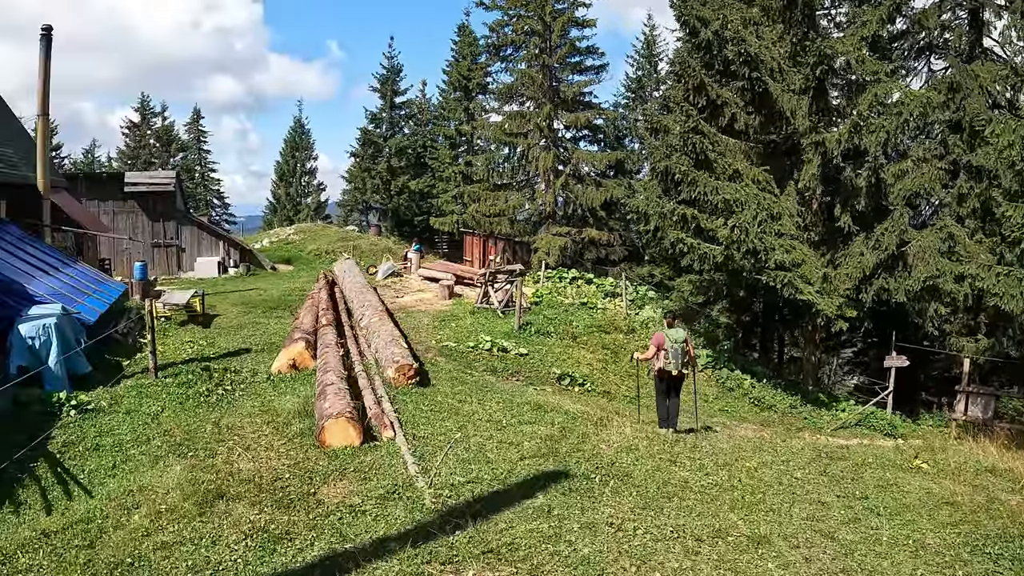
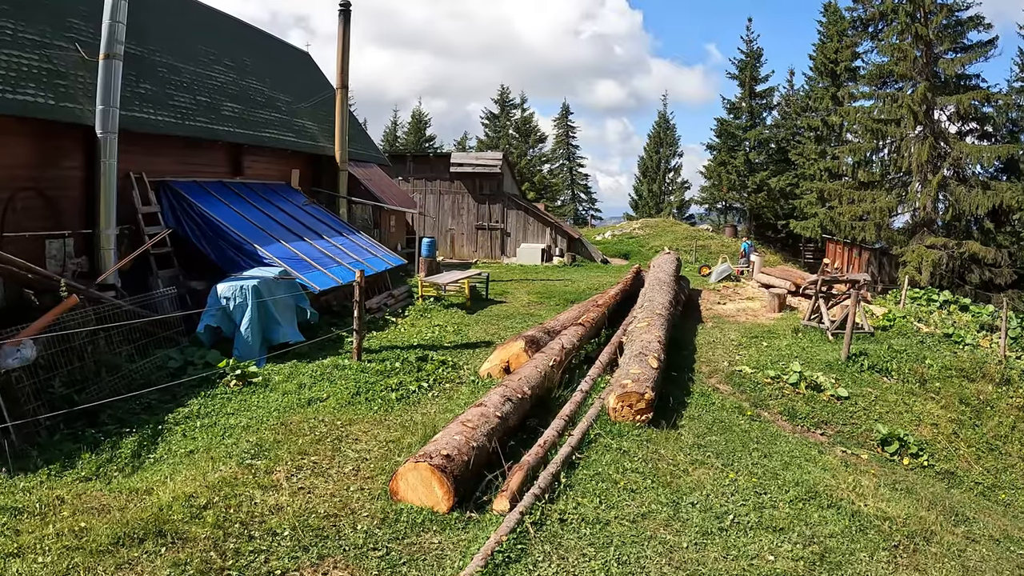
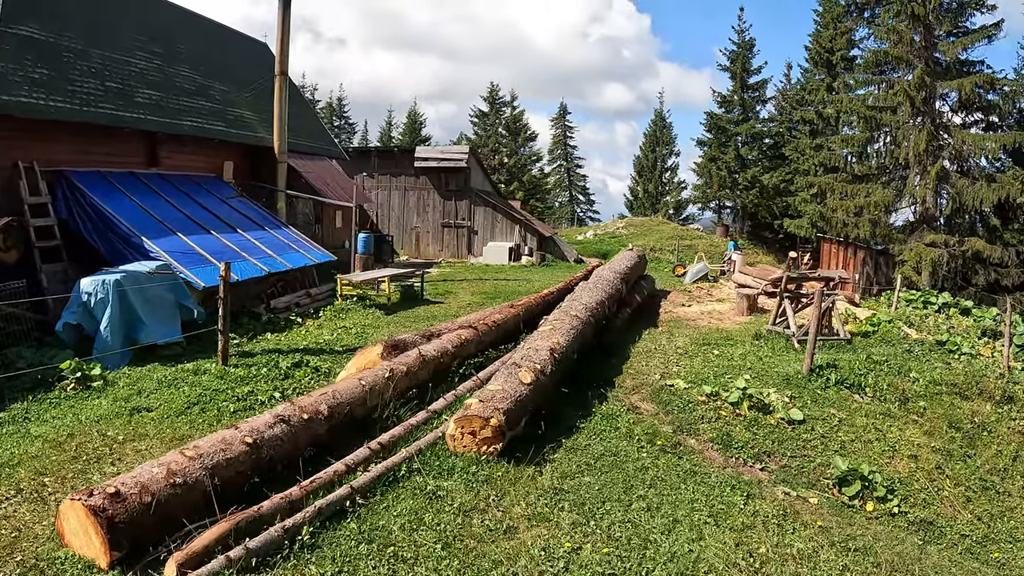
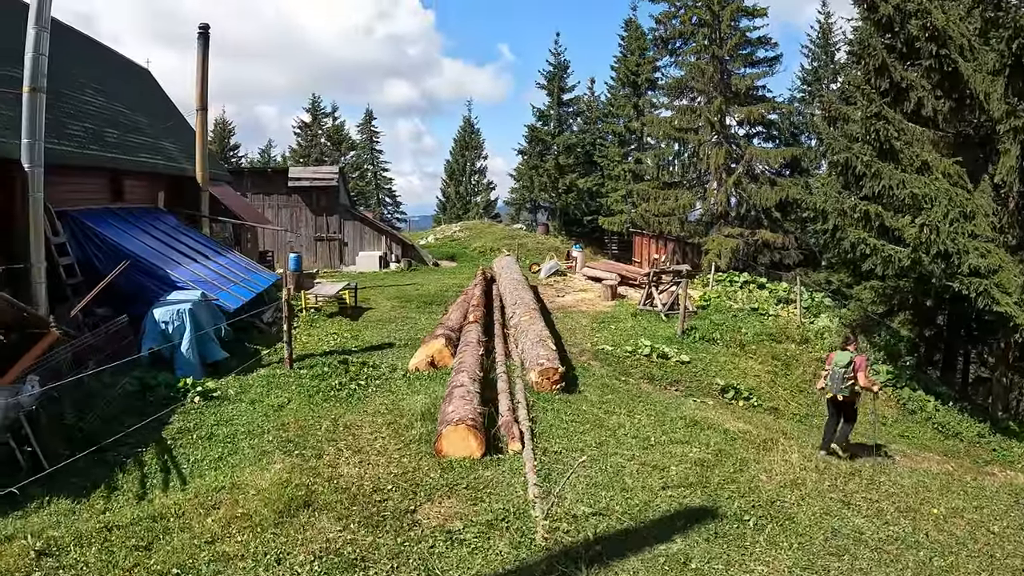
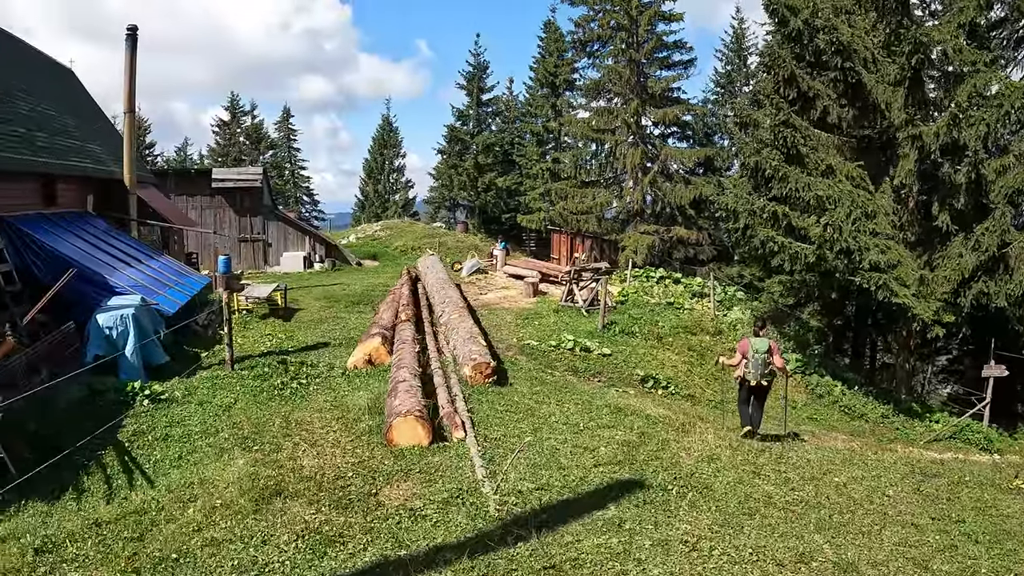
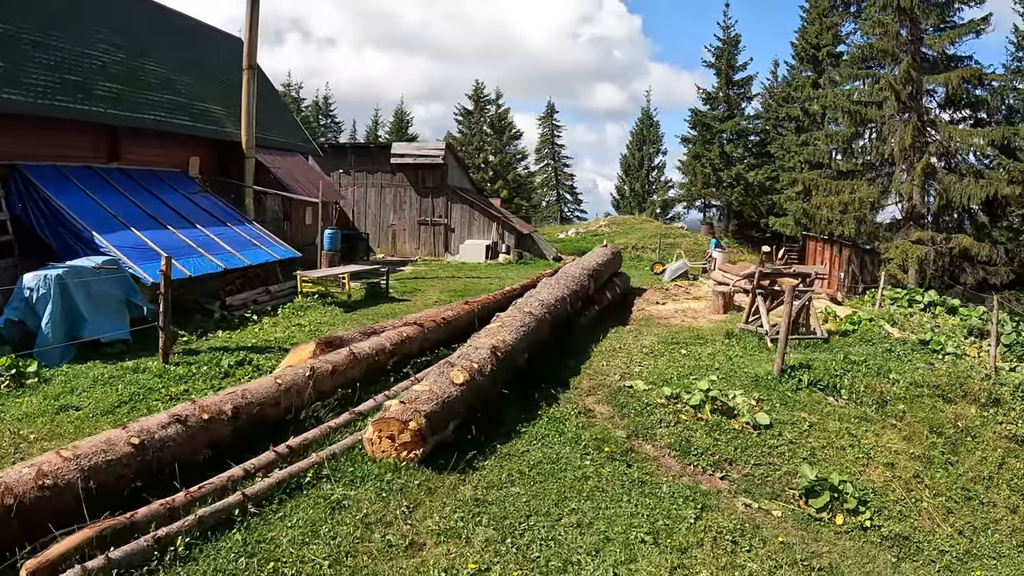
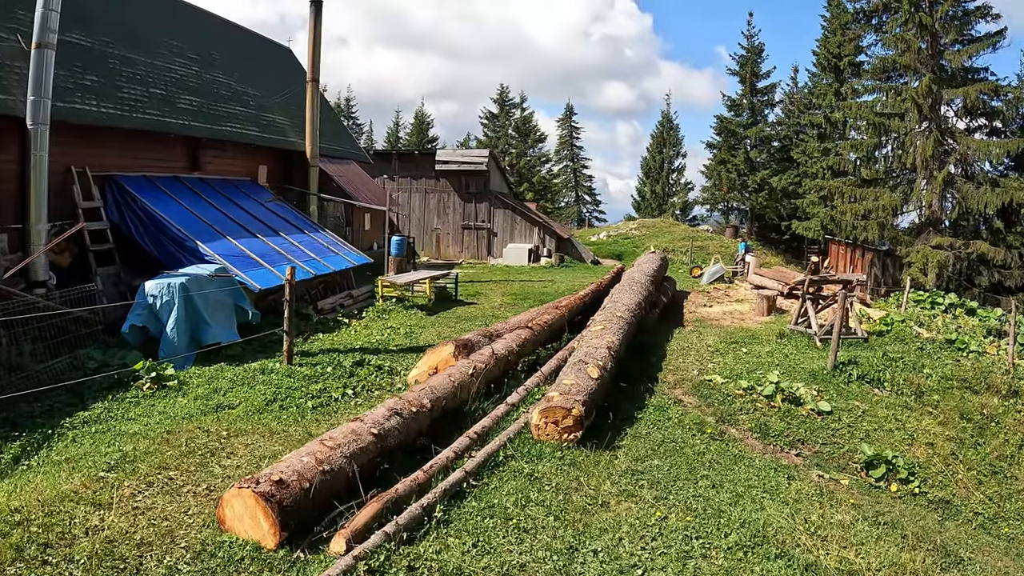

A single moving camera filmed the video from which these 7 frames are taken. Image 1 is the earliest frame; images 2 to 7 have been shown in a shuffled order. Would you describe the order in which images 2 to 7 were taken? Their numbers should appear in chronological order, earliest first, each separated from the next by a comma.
5, 4, 2, 7, 3, 6
